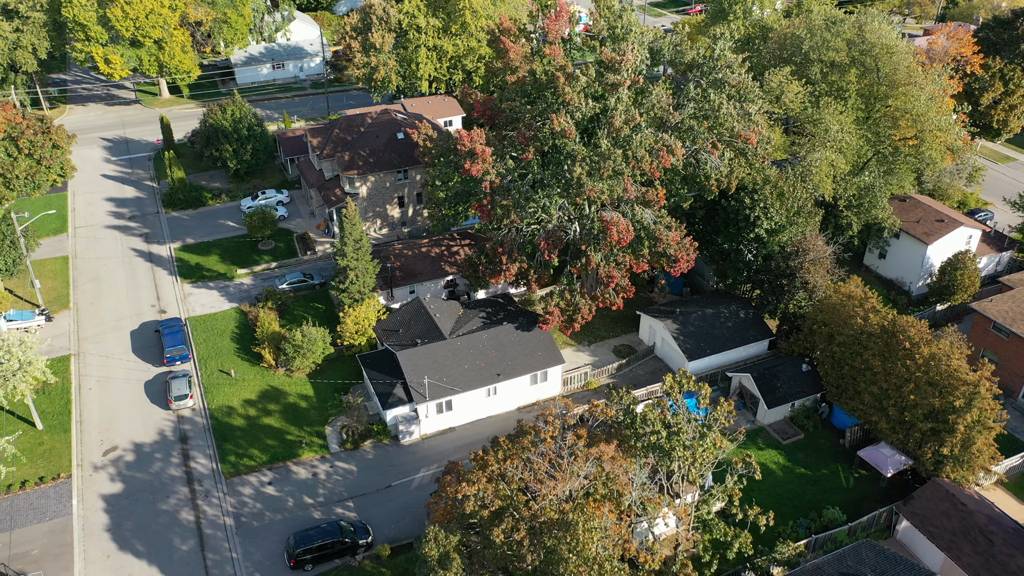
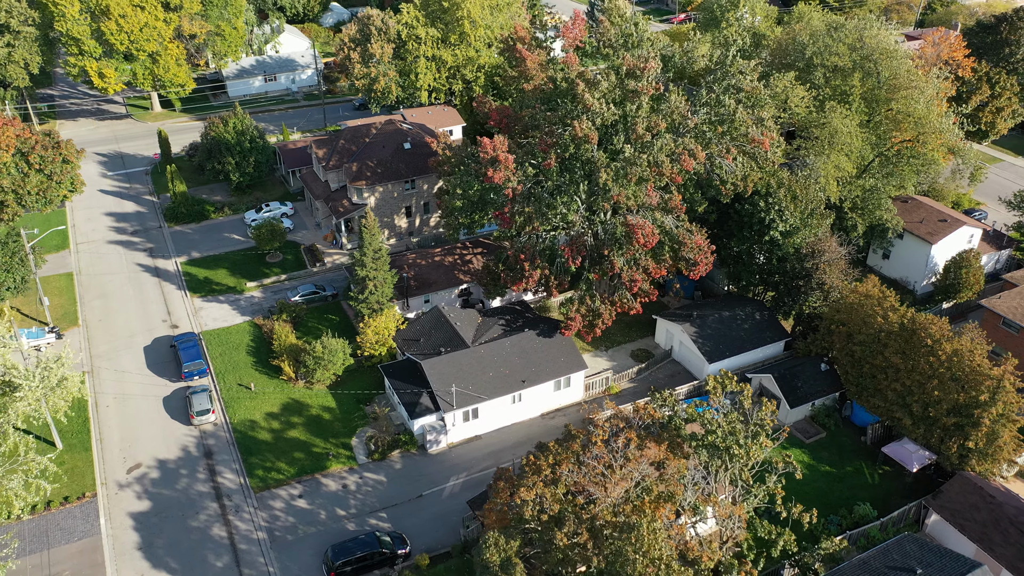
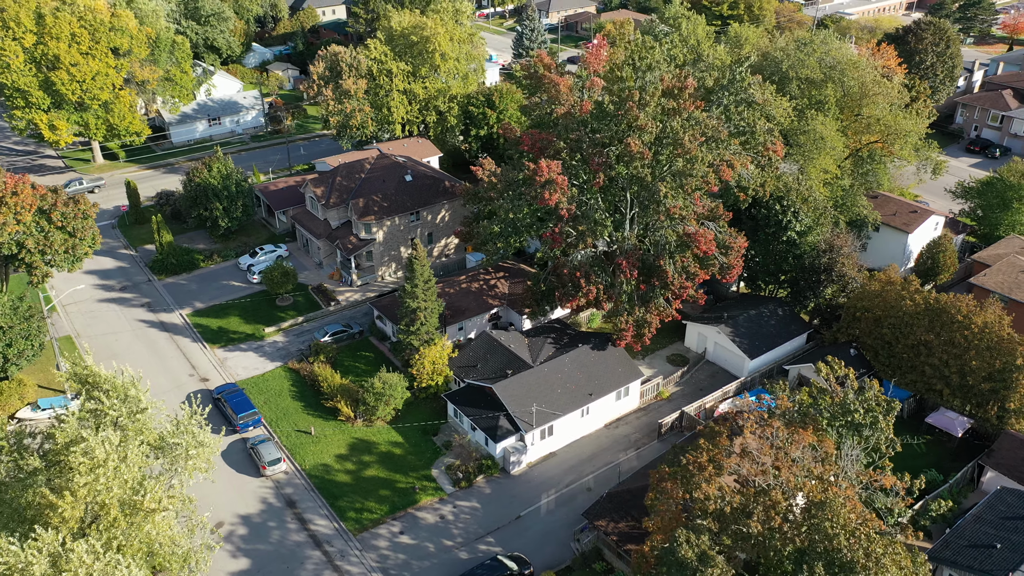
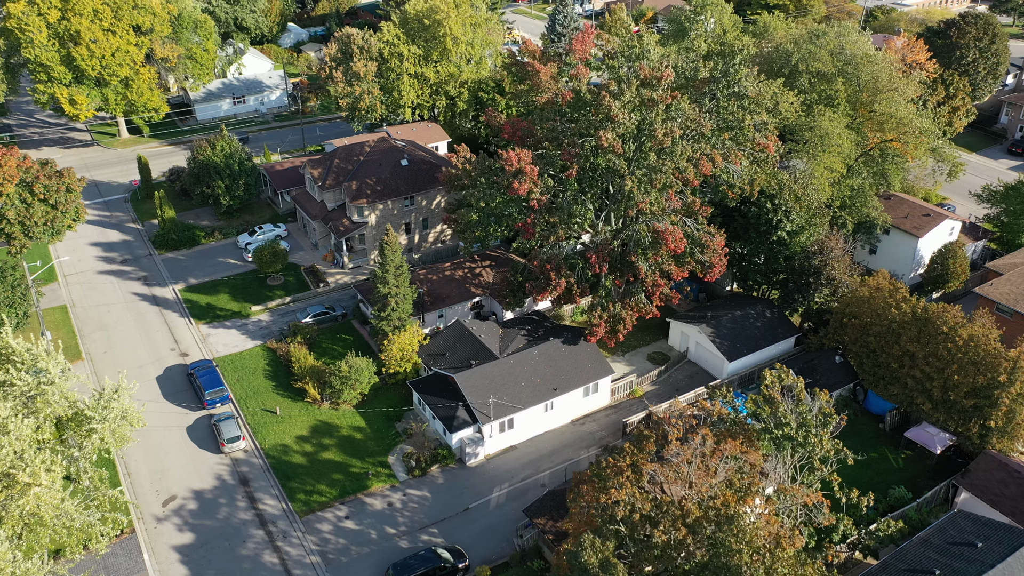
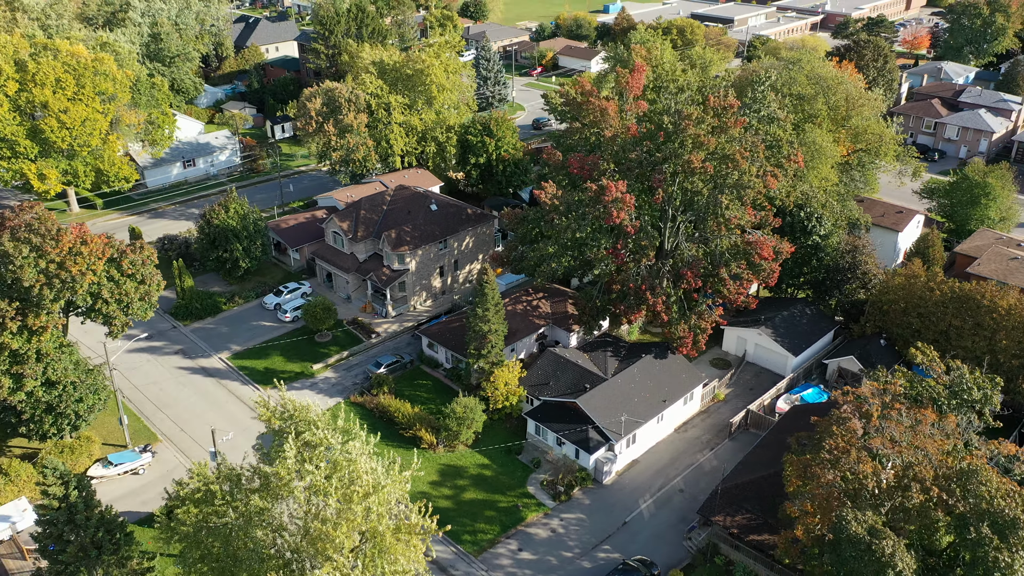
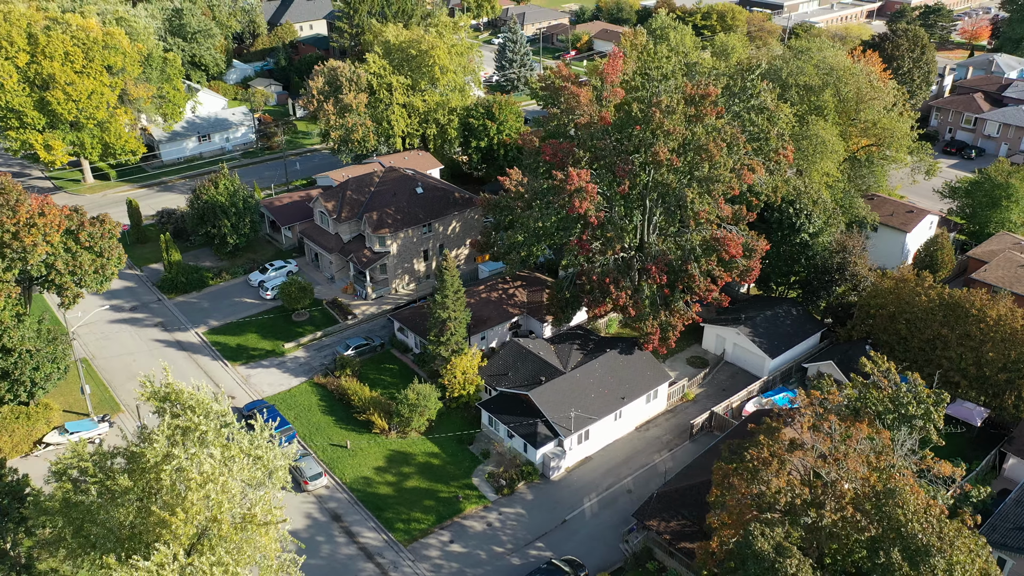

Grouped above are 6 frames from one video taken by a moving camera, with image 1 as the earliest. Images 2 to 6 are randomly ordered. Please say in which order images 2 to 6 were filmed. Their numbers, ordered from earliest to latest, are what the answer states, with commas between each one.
2, 4, 3, 6, 5
